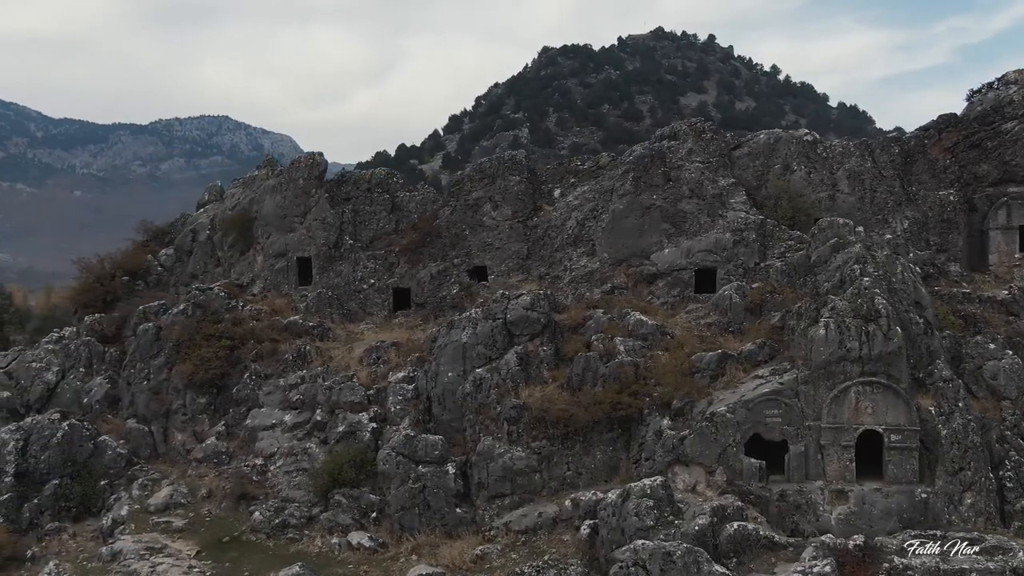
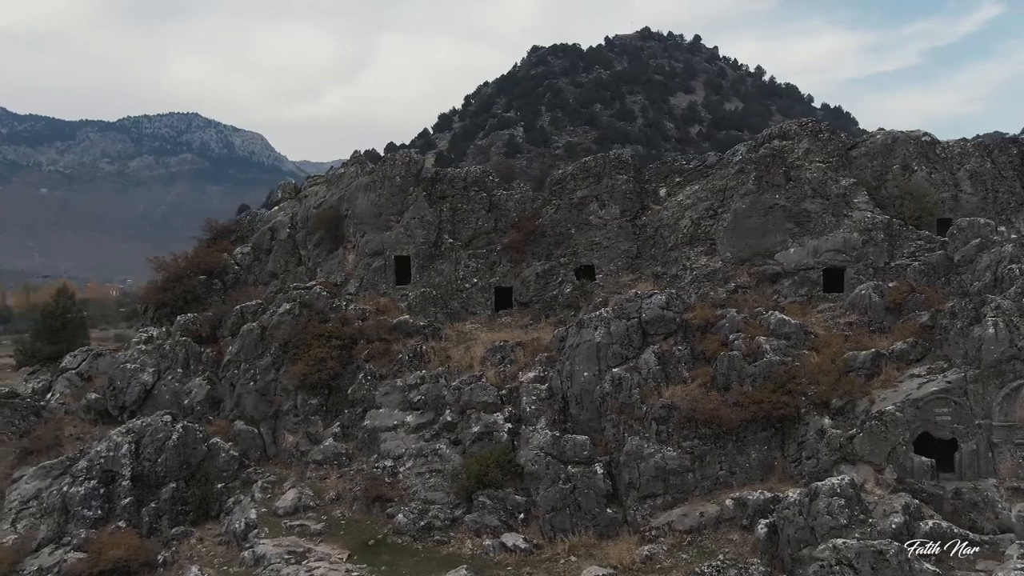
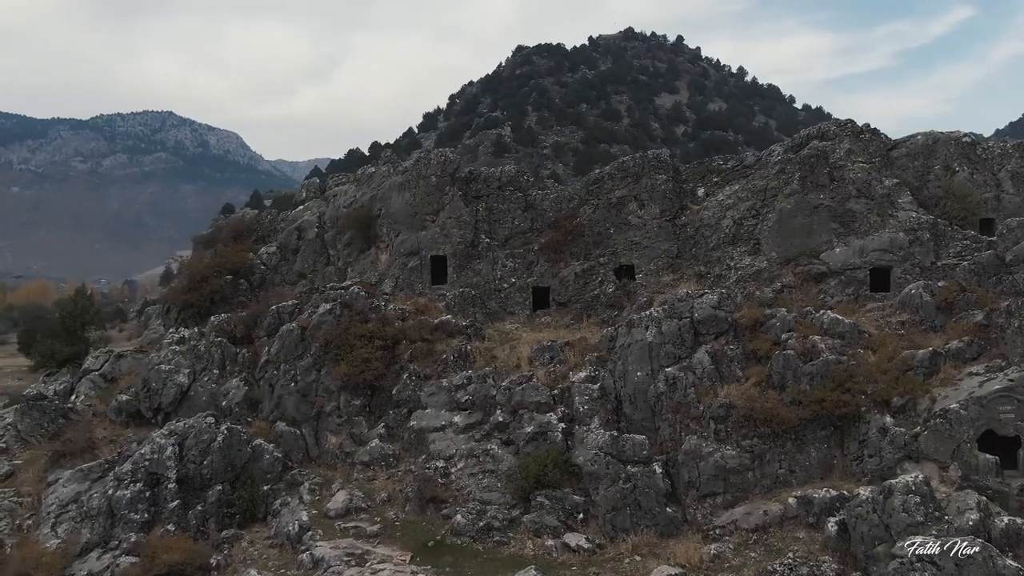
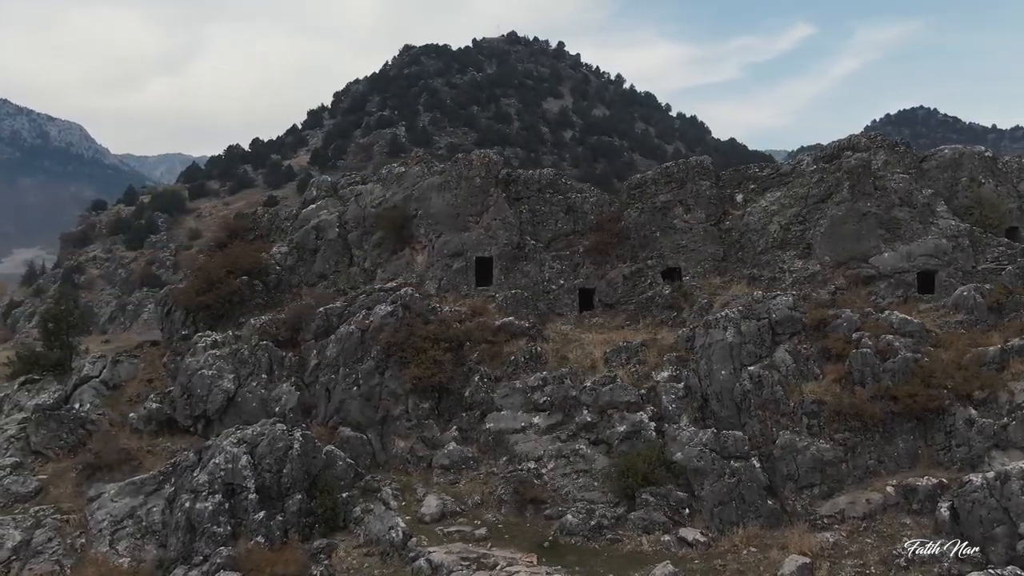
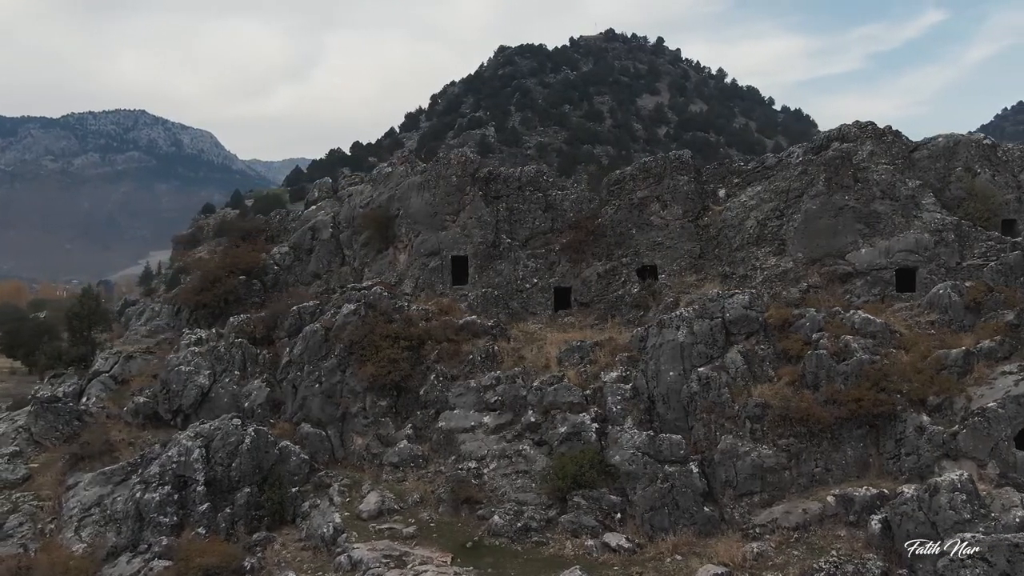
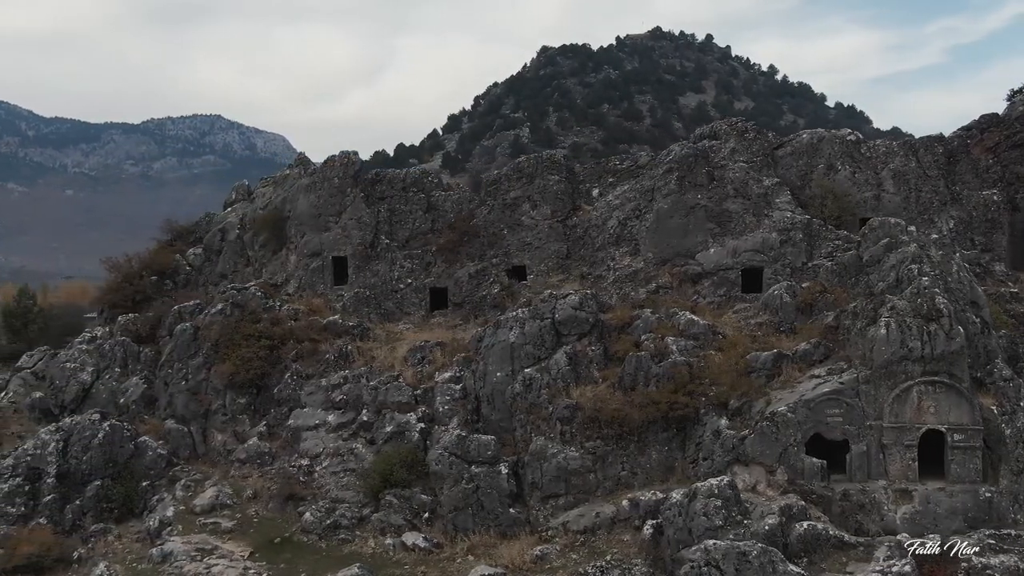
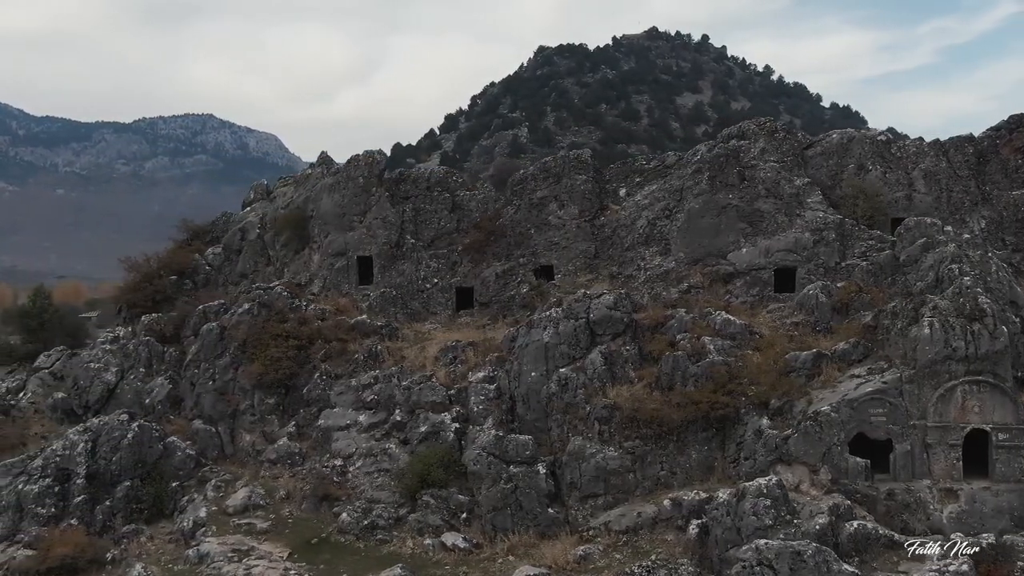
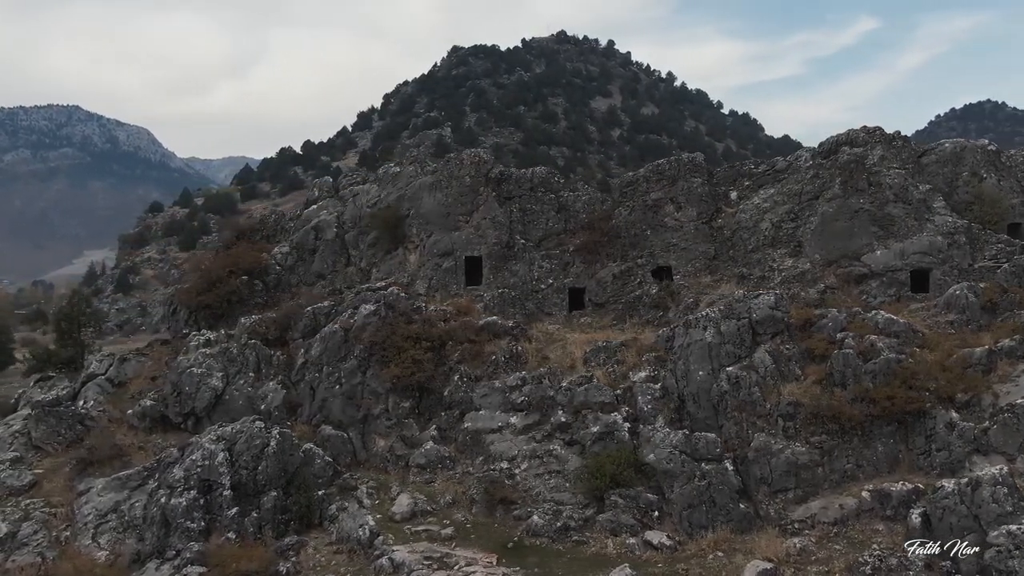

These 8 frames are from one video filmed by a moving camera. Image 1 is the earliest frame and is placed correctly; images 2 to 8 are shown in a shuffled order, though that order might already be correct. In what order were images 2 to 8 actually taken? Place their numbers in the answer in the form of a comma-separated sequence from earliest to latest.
6, 7, 2, 3, 5, 8, 4
